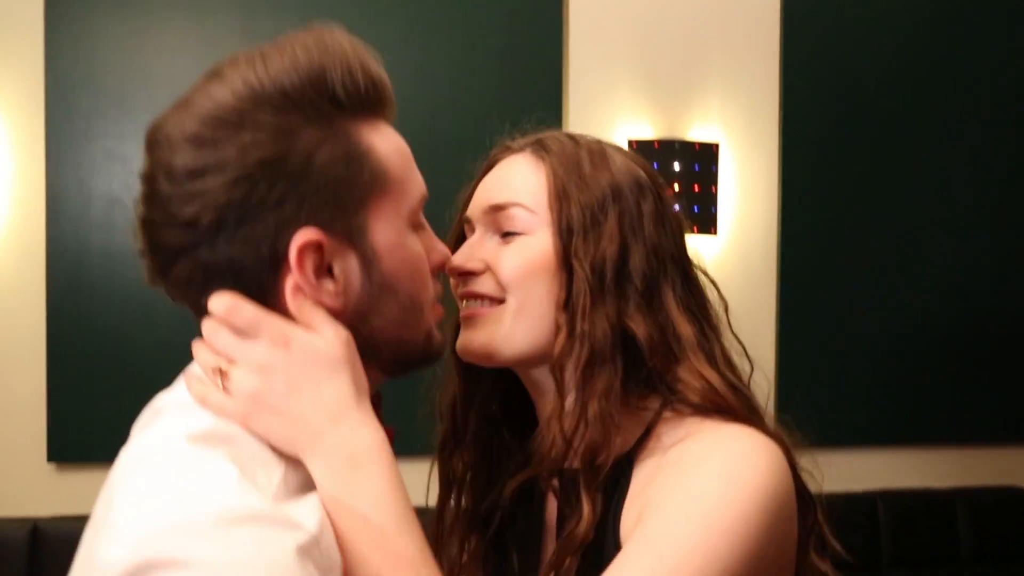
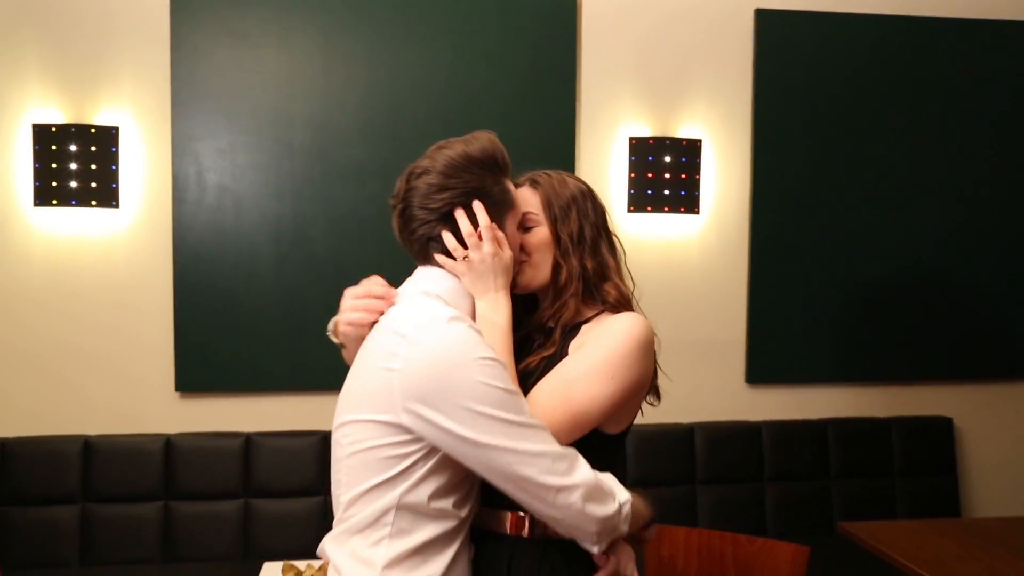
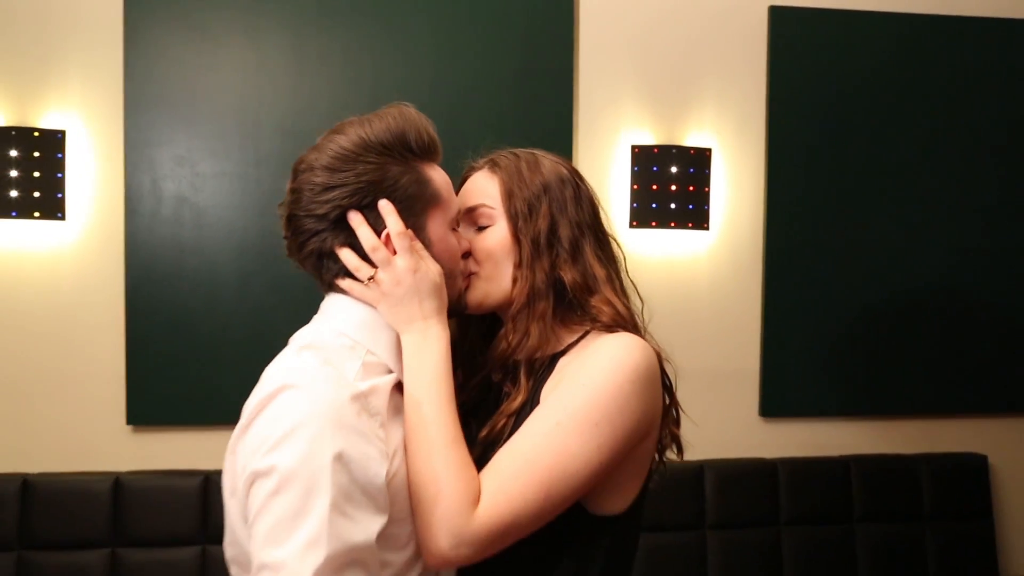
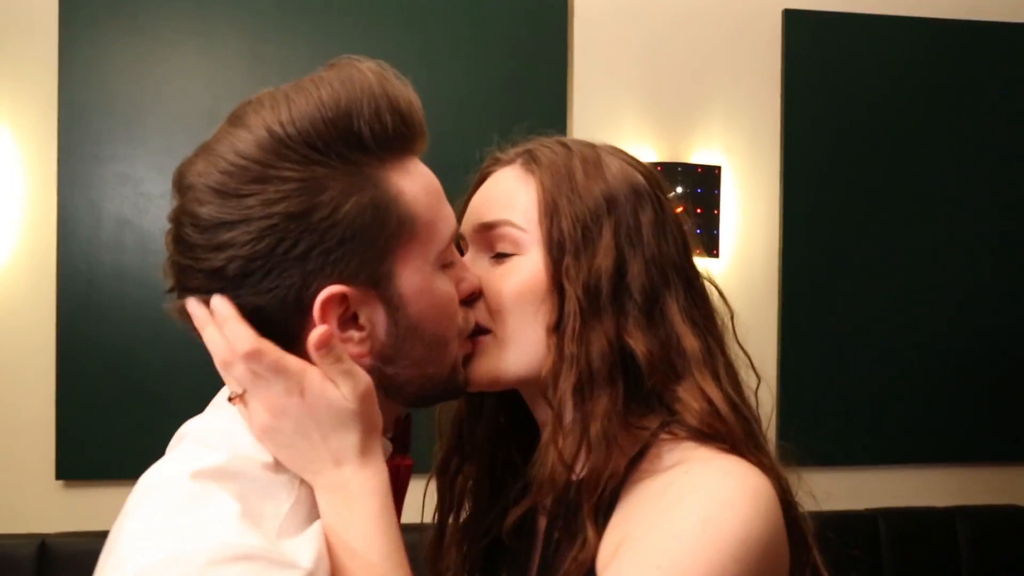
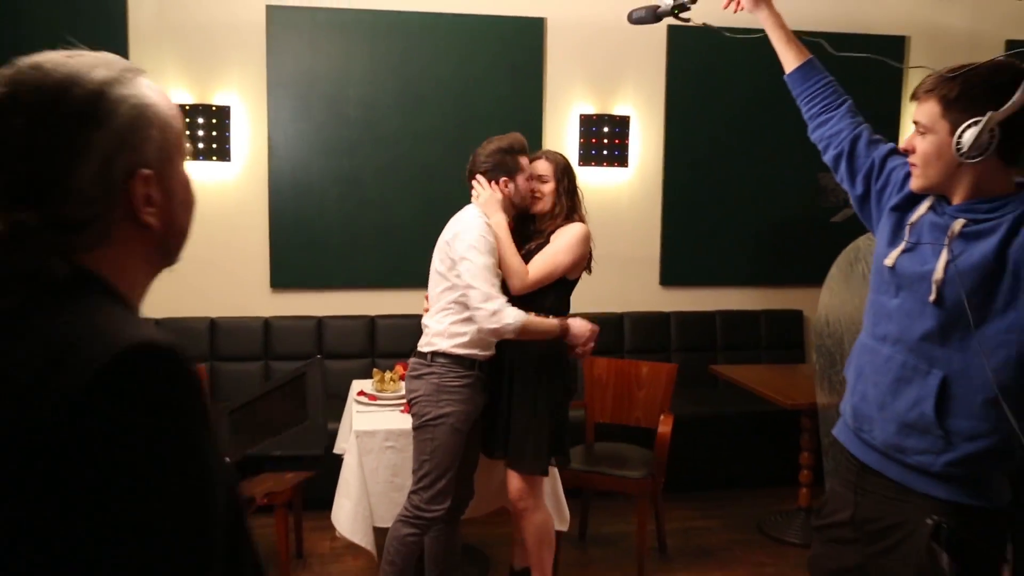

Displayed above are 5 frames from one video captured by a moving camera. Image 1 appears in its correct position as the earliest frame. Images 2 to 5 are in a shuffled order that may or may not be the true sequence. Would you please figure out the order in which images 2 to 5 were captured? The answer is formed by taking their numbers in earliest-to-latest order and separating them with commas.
4, 3, 2, 5
